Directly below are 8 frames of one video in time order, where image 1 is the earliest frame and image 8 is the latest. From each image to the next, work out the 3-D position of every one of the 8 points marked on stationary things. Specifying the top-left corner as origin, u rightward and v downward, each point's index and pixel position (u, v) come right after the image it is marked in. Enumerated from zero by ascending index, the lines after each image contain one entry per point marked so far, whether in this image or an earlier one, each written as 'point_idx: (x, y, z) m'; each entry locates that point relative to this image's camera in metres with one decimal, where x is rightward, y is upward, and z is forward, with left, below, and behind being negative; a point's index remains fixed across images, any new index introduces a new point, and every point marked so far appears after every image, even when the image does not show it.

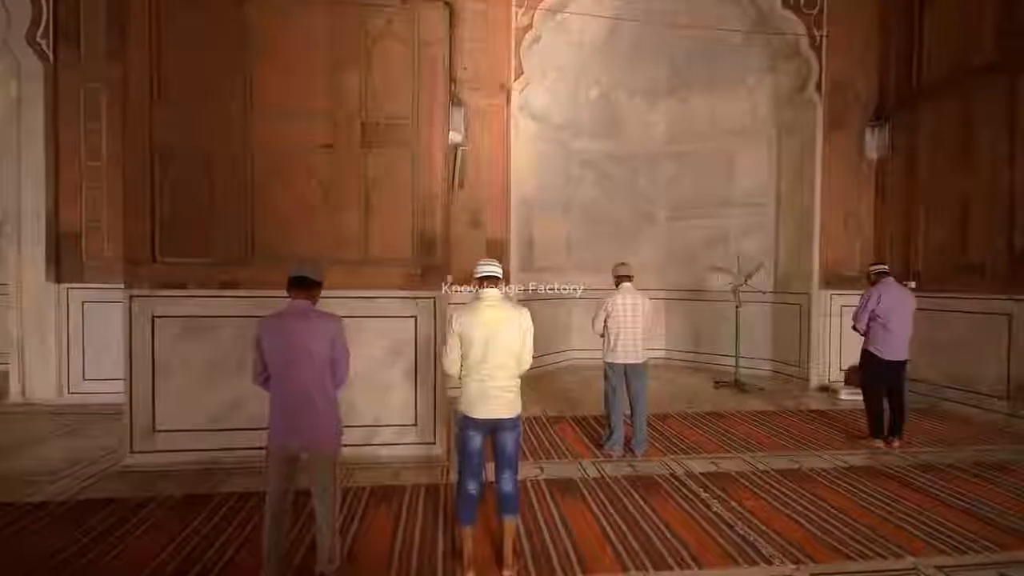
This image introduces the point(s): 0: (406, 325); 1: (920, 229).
0: (-0.9, -0.3, +4.0) m
1: (+5.2, +0.7, +6.2) m
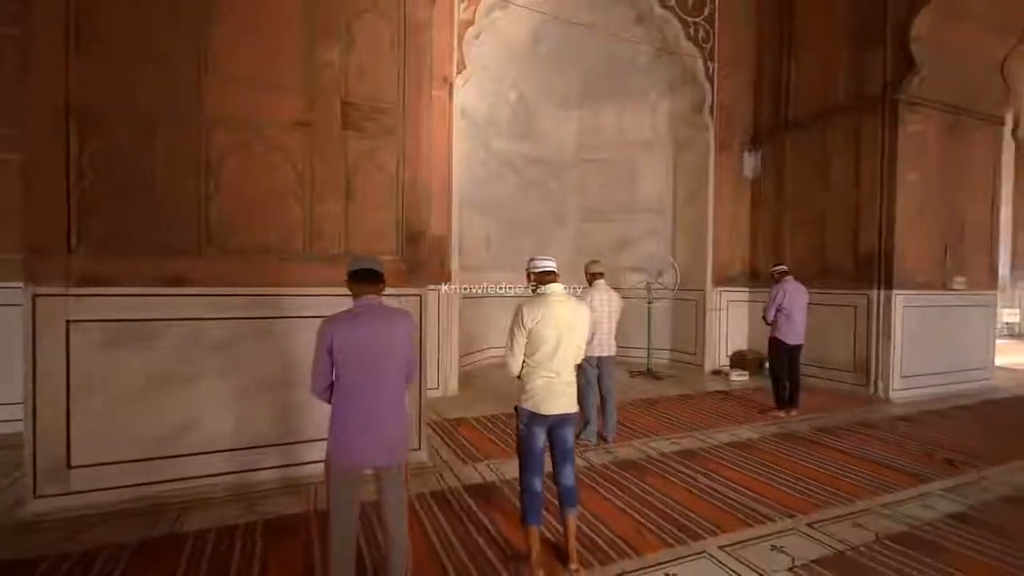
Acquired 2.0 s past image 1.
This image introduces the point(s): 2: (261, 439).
0: (-0.9, -0.3, +3.7) m
1: (+4.3, +0.8, +7.6) m
2: (-1.8, -1.1, +3.4) m
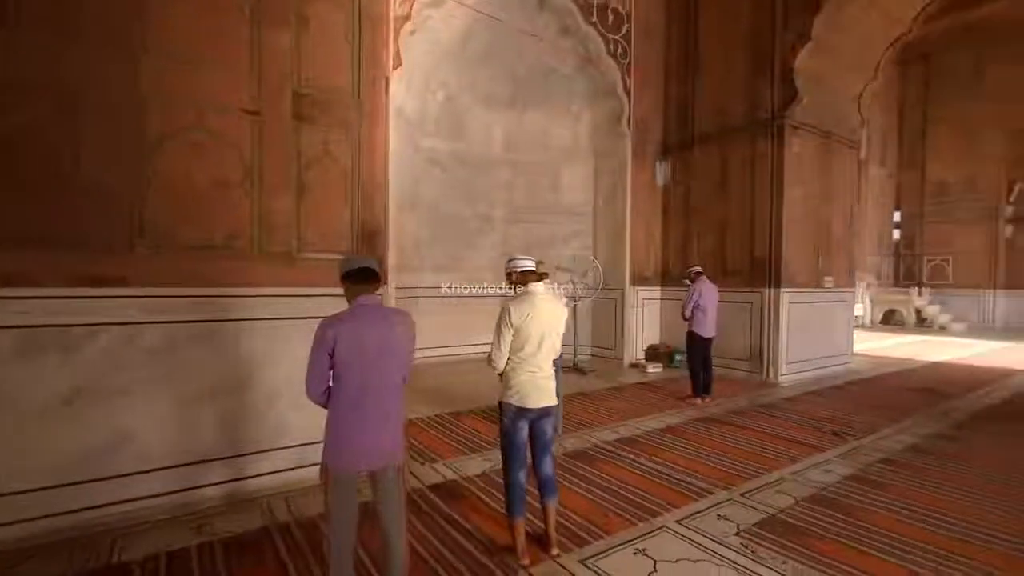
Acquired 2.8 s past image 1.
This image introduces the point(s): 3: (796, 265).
0: (-1.2, -0.3, +3.6) m
1: (+3.2, +0.8, +8.4) m
2: (-2.0, -1.1, +3.1) m
3: (+4.5, +0.3, +7.6) m
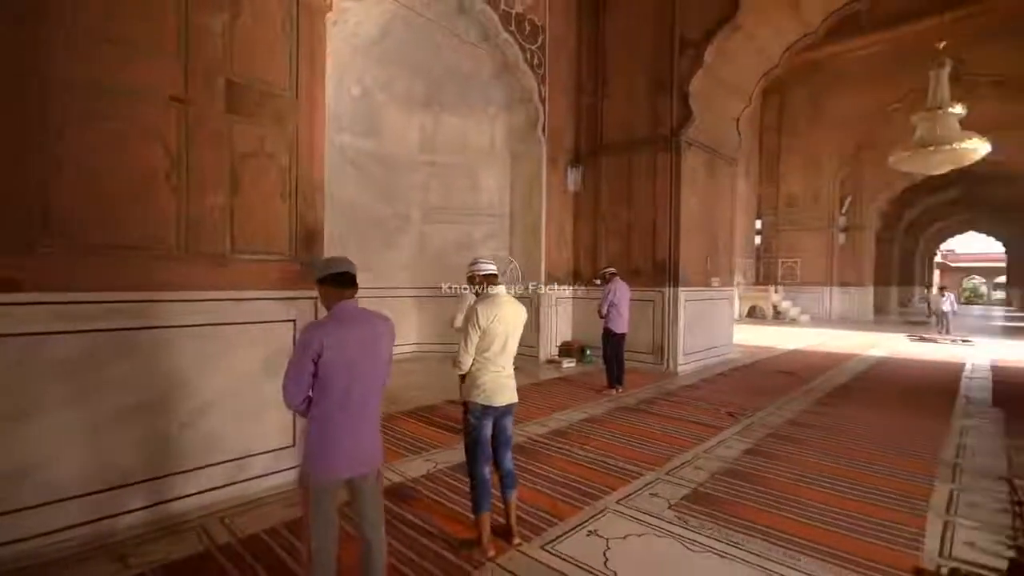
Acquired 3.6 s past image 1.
0: (-1.6, -0.3, +3.4) m
1: (+1.7, +0.8, +9.0) m
2: (-2.2, -1.1, +2.8) m
3: (+3.1, +0.4, +8.5) m
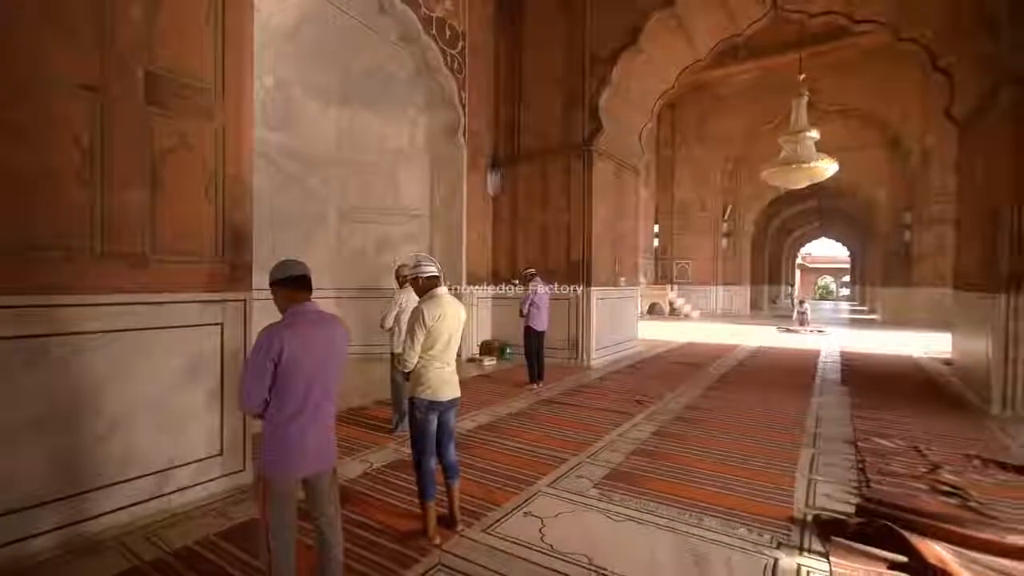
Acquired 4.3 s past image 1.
0: (-2.1, -0.3, +3.3) m
1: (+0.2, +0.8, +9.4) m
2: (-2.5, -1.1, +2.6) m
3: (+1.7, +0.4, +9.2) m
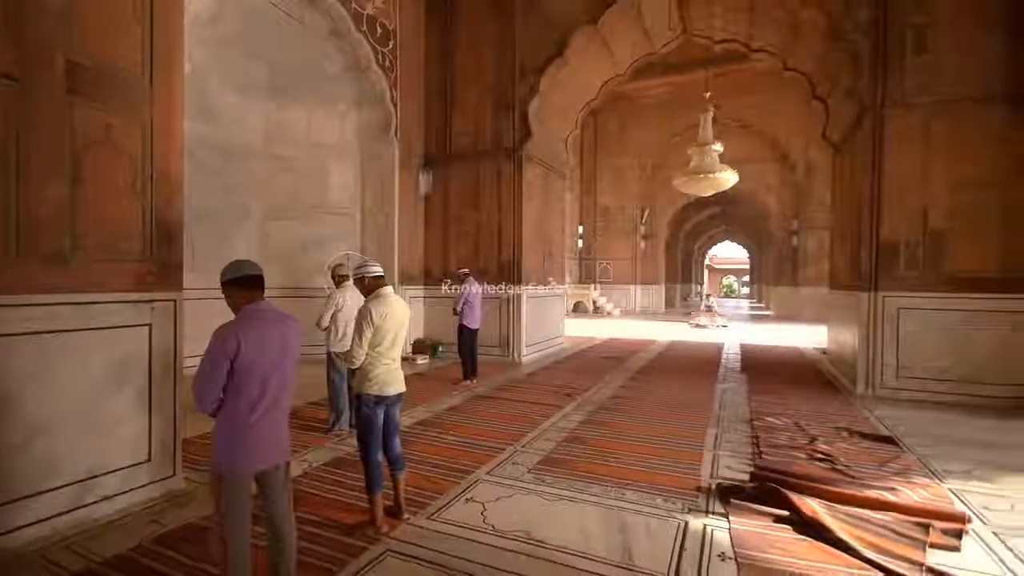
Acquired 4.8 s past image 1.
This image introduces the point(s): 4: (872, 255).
0: (-2.5, -0.3, +3.2) m
1: (-1.2, +0.8, +9.5) m
2: (-2.8, -1.1, +2.4) m
3: (+0.4, +0.4, +9.5) m
4: (+5.0, +0.5, +6.6) m
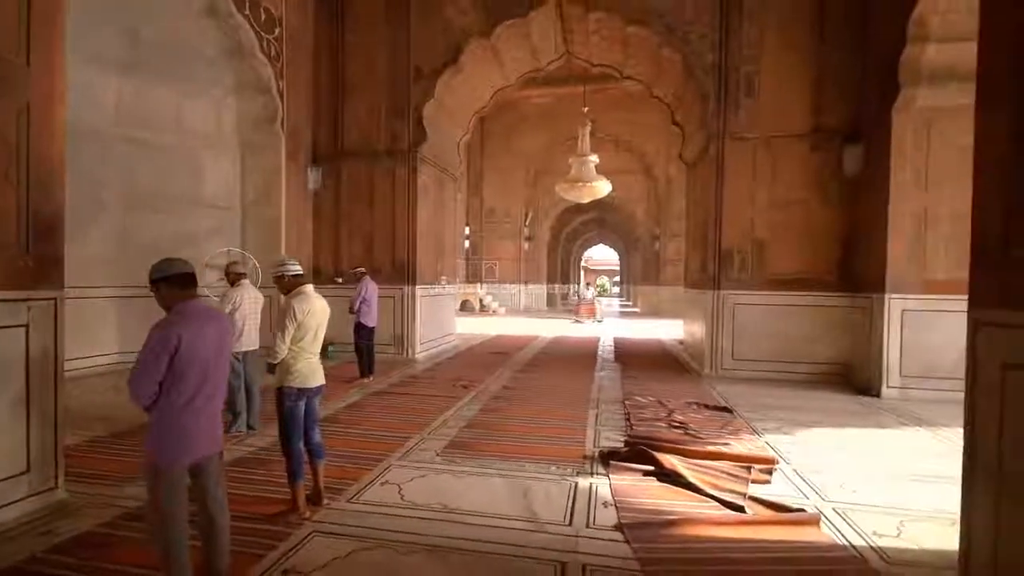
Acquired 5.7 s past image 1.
0: (-3.0, -0.3, +2.9) m
1: (-3.3, +0.8, +9.4) m
2: (-3.2, -1.1, +2.1) m
3: (-1.8, +0.4, +9.8) m
4: (+3.4, +0.5, +8.0) m
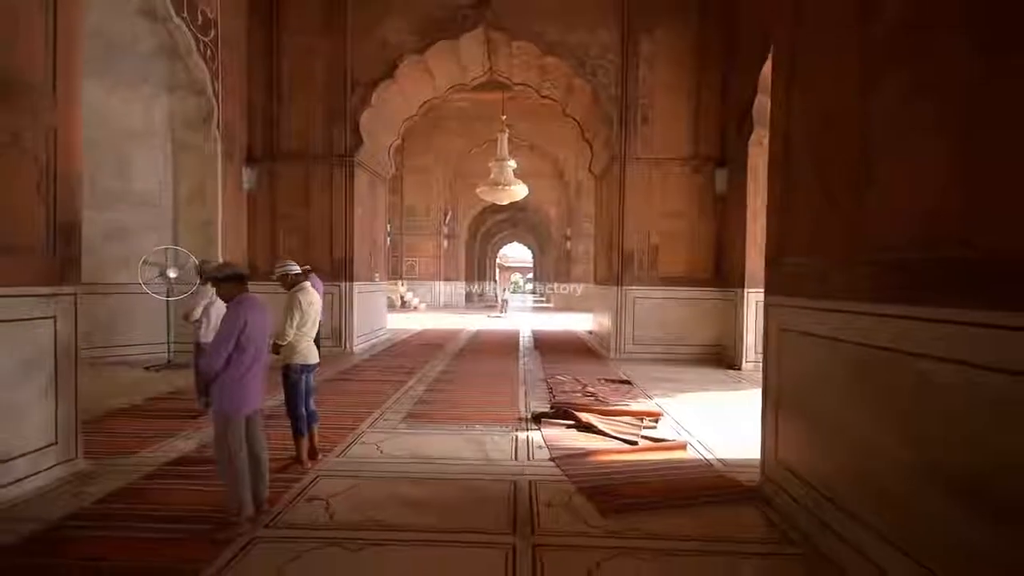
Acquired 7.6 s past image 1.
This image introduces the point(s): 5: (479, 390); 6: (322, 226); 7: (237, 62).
0: (-3.3, -0.3, +3.4) m
1: (-4.7, +0.9, +9.7) m
2: (-3.3, -1.1, +2.5) m
3: (-3.2, +0.5, +10.3) m
4: (+2.1, +0.6, +9.6) m
5: (-0.5, -1.4, +6.9) m
6: (-3.9, +1.3, +9.8) m
7: (-5.3, +4.4, +9.3) m
